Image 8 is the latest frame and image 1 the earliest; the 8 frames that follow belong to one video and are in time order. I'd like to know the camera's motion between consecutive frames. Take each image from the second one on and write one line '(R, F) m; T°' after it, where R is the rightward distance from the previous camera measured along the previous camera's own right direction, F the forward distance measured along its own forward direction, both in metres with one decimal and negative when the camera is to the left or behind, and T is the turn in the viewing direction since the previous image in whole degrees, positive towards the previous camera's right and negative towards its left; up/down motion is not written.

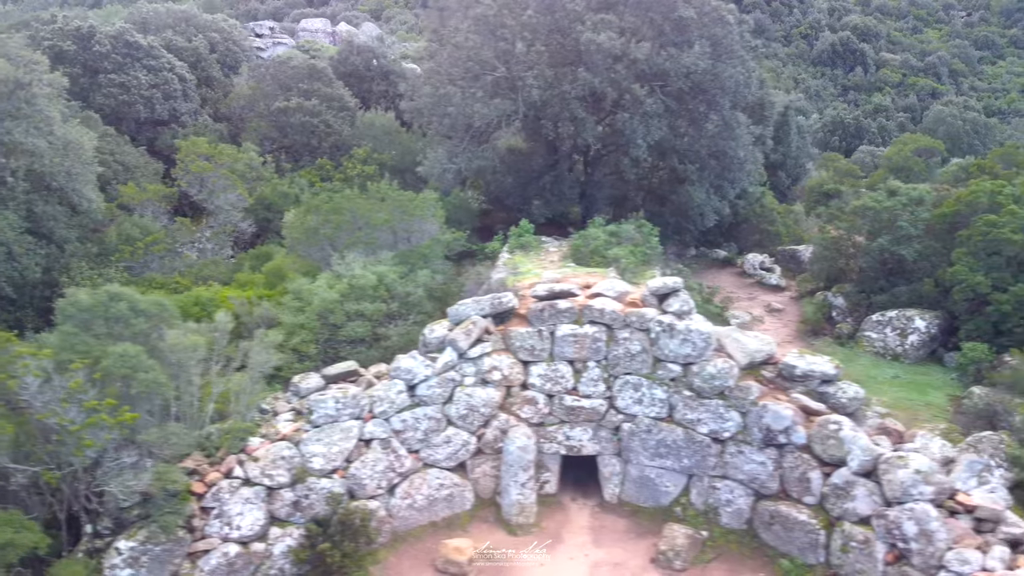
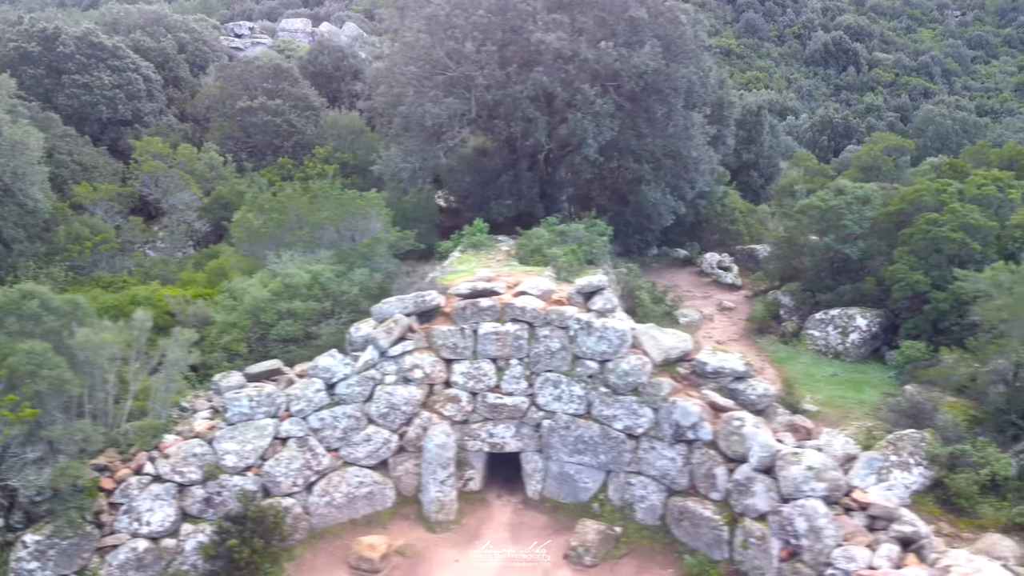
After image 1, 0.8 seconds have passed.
(+0.8, 0.0) m; 0°
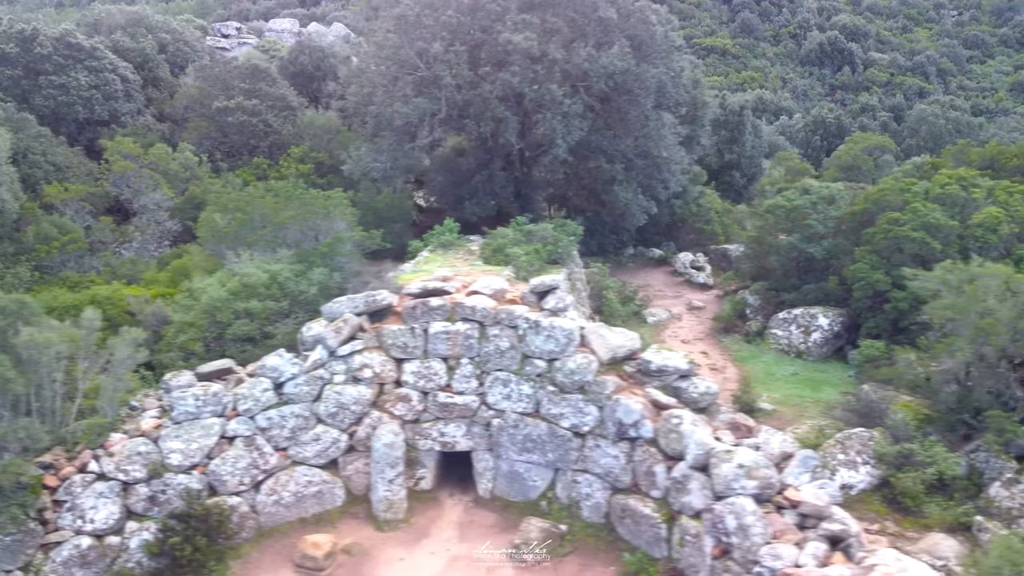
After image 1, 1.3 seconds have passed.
(+0.5, 0.0) m; 0°
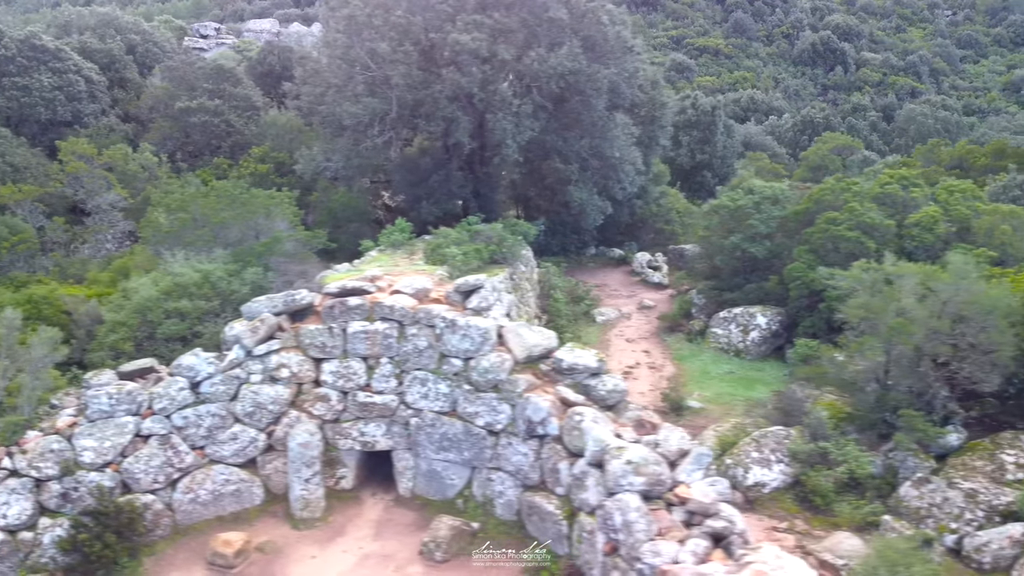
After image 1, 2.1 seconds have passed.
(+0.9, 0.0) m; 0°
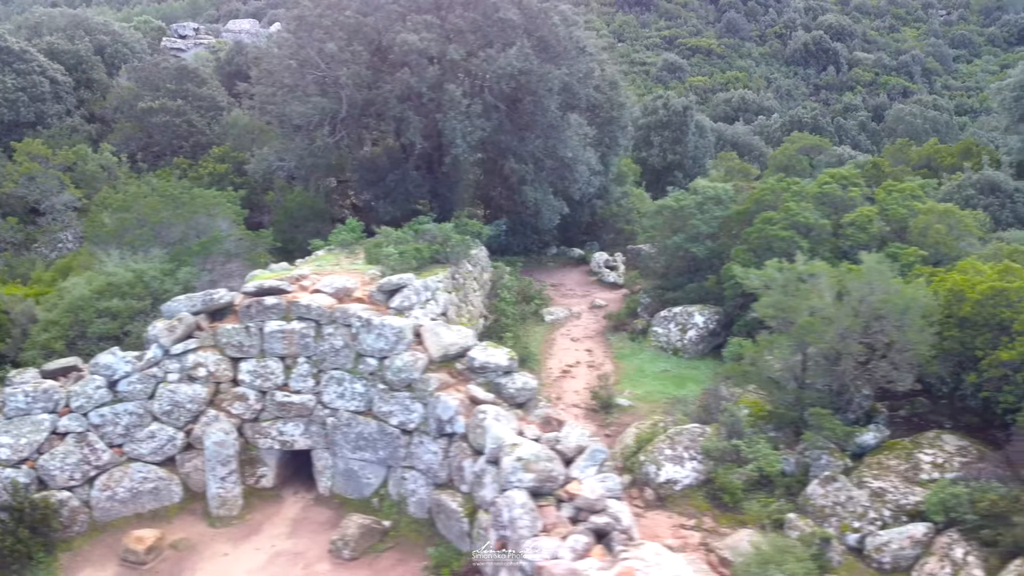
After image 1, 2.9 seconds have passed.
(+0.9, 0.0) m; 0°
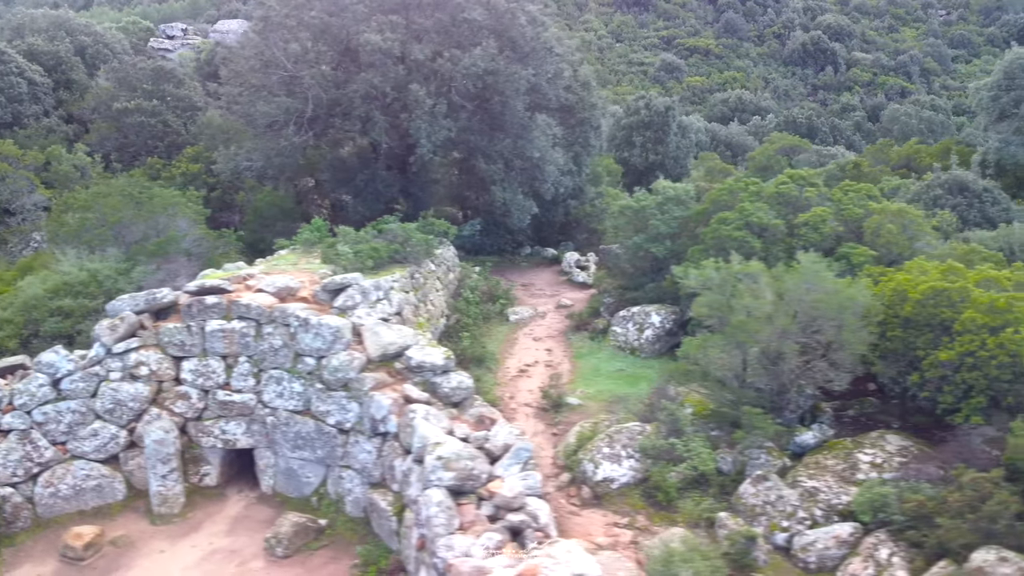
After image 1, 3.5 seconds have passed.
(+0.7, 0.0) m; 0°
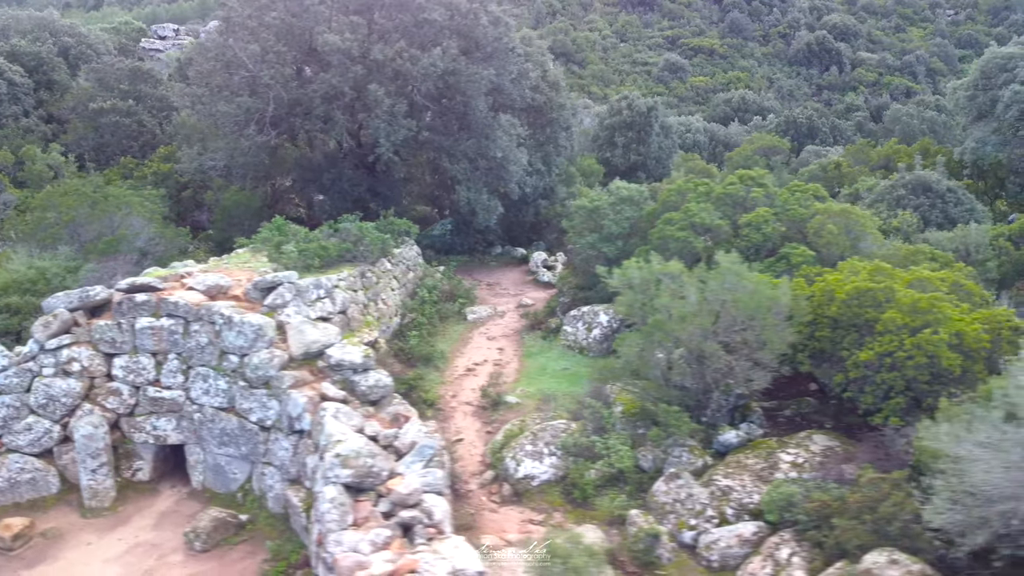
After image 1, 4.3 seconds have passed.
(+0.9, -0.1) m; -1°
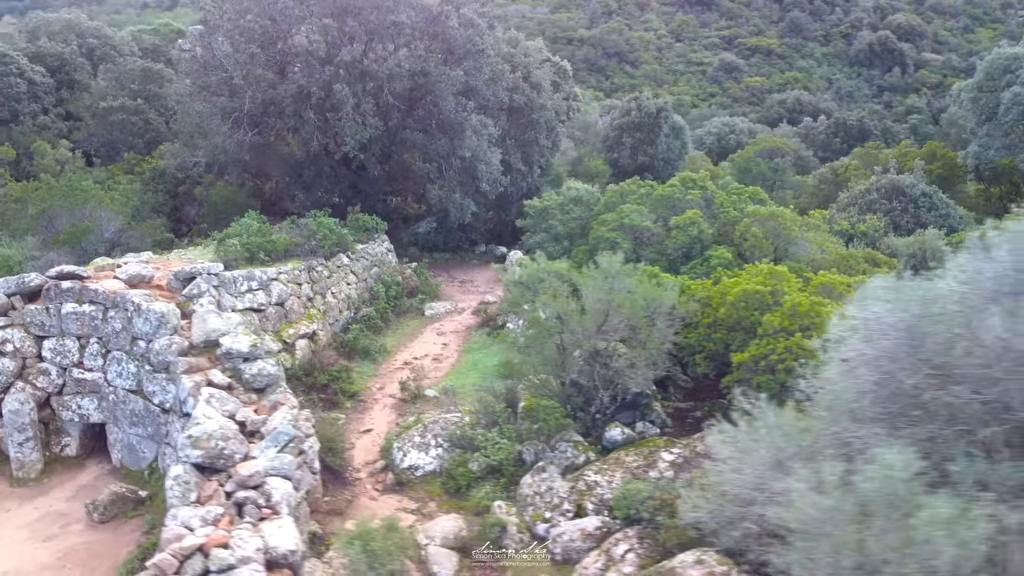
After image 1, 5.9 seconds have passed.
(+1.8, -0.2) m; -5°
